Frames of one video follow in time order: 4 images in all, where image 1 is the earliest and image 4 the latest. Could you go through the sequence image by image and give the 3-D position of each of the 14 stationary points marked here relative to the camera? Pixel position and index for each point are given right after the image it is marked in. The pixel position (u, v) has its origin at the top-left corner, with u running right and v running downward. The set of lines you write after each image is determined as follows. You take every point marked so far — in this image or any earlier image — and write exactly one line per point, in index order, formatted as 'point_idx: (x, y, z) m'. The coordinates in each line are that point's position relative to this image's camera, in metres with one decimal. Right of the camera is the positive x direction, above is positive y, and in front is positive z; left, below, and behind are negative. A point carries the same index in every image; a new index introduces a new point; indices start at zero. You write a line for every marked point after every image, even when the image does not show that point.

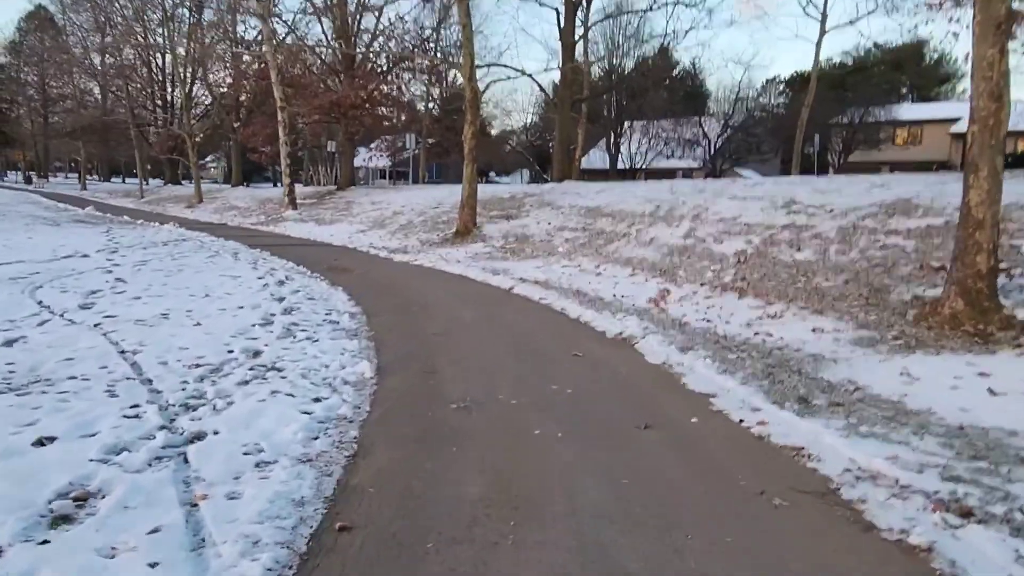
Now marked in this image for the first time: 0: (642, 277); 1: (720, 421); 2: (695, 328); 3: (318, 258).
0: (+2.2, +0.2, +12.3) m
1: (+1.5, -0.9, +5.3) m
2: (+2.2, -0.5, +8.9) m
3: (-4.5, +0.7, +16.9) m
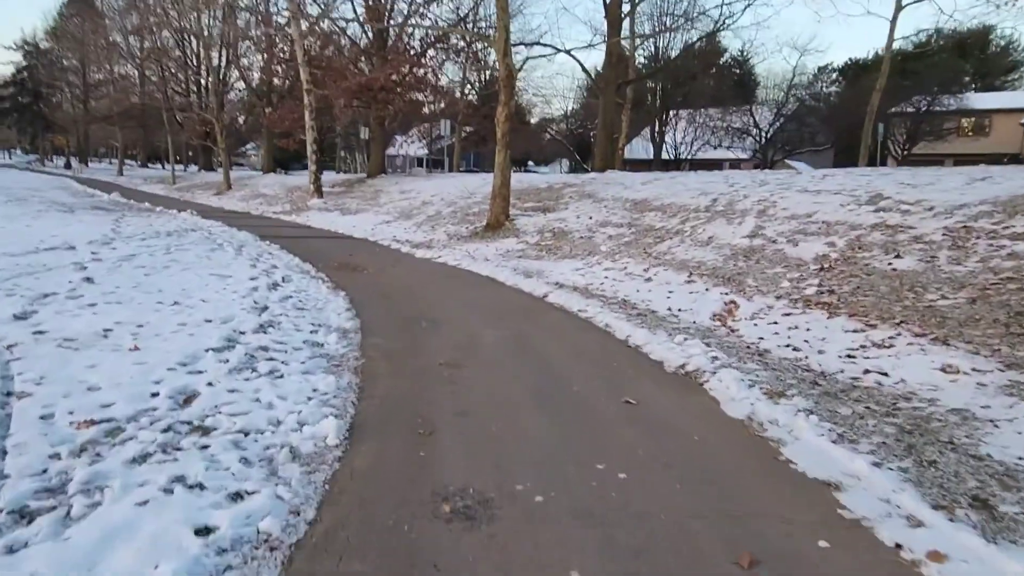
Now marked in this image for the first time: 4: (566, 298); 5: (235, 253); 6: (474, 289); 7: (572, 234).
0: (+2.6, 0.0, +10.3) m
1: (+1.6, -1.2, +3.4) m
2: (+2.5, -0.7, +6.9) m
3: (-3.8, +0.7, +15.2) m
4: (+0.7, -0.1, +10.2) m
5: (-5.1, +0.6, +13.6) m
6: (-0.7, 0.0, +11.1) m
7: (+1.2, +1.1, +15.2) m
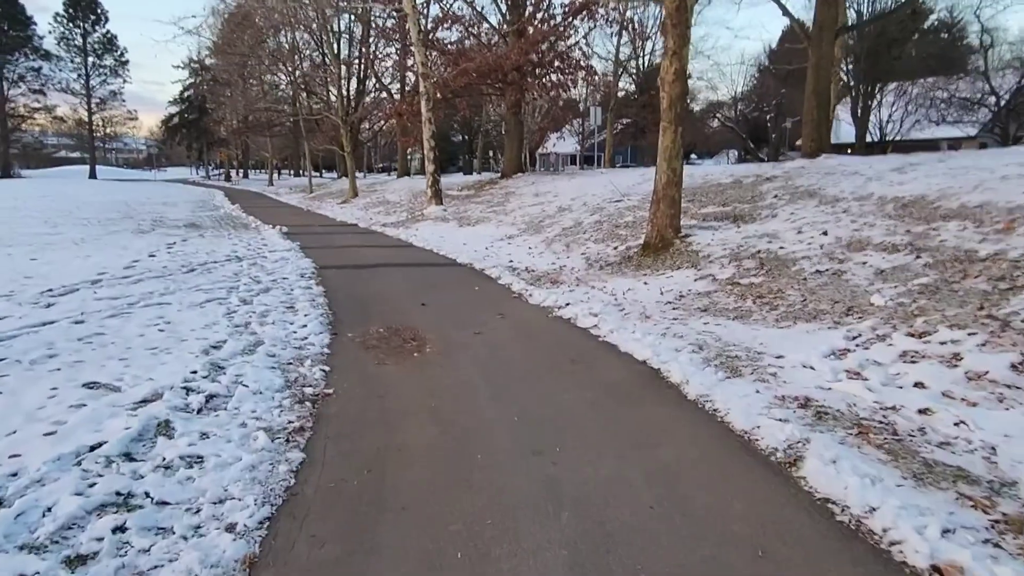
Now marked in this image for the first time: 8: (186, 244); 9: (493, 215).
0: (+3.7, -0.8, +3.6) m
1: (+1.2, -2.0, -3.0) m
2: (+2.8, -1.5, +0.2) m
3: (-1.6, -0.1, +9.7) m
4: (+1.8, -1.0, +3.8) m
5: (-3.2, -0.2, +8.4) m
6: (+0.6, -0.9, +5.0) m
7: (+3.3, +0.3, +8.6) m
8: (-7.1, +0.9, +16.1) m
9: (-0.5, +1.9, +19.9) m
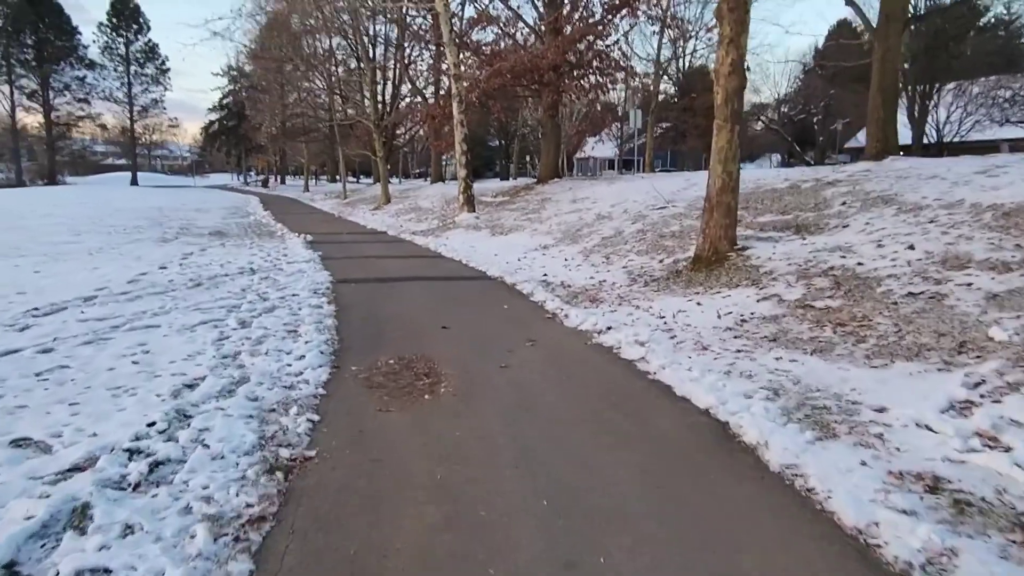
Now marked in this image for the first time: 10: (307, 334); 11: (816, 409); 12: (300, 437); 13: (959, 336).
0: (+3.7, -1.0, +2.2) m
1: (+0.9, -2.2, -4.2) m
2: (+2.7, -1.7, -1.1) m
3: (-1.3, -0.4, +8.6) m
4: (+1.9, -1.2, +2.6) m
5: (-2.9, -0.5, +7.4) m
6: (+0.7, -1.1, +3.8) m
7: (+3.6, 0.0, +7.2) m
8: (-6.4, +0.7, +15.3) m
9: (+0.4, +1.6, +18.8) m
10: (-2.1, -0.5, +7.5) m
11: (+2.0, -0.8, +5.0) m
12: (-1.3, -0.9, +4.6) m
13: (+3.4, -0.4, +5.7) m
